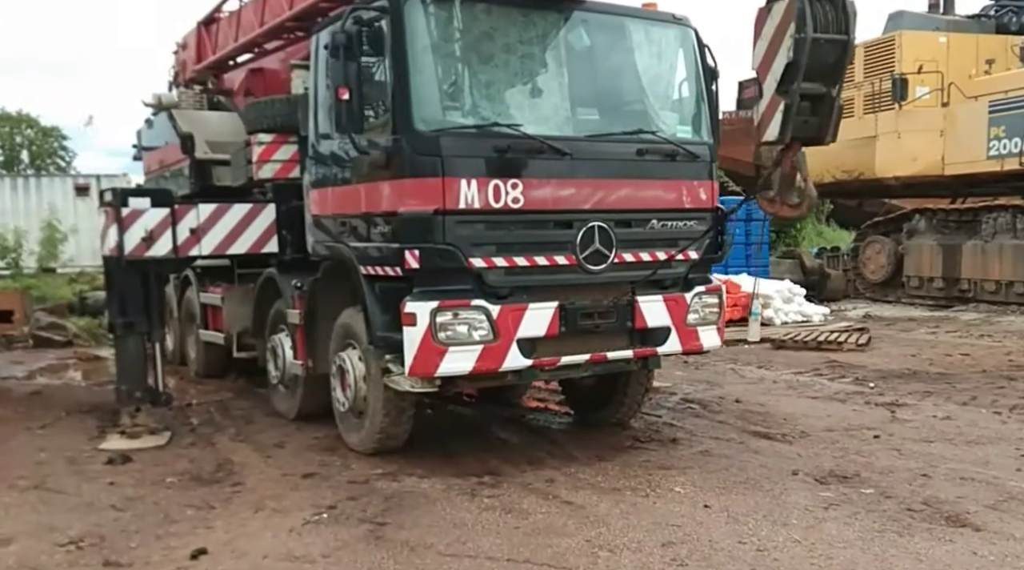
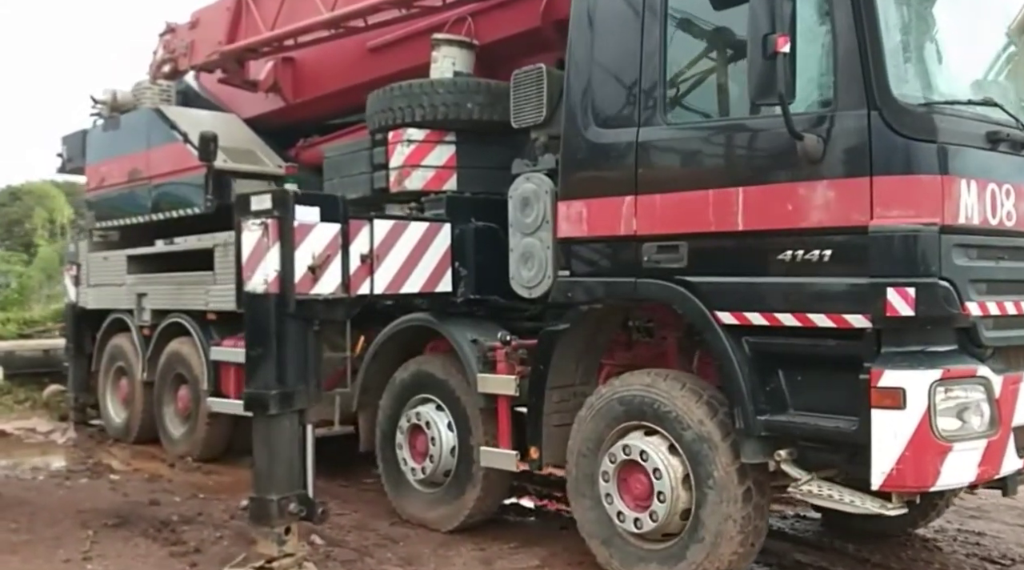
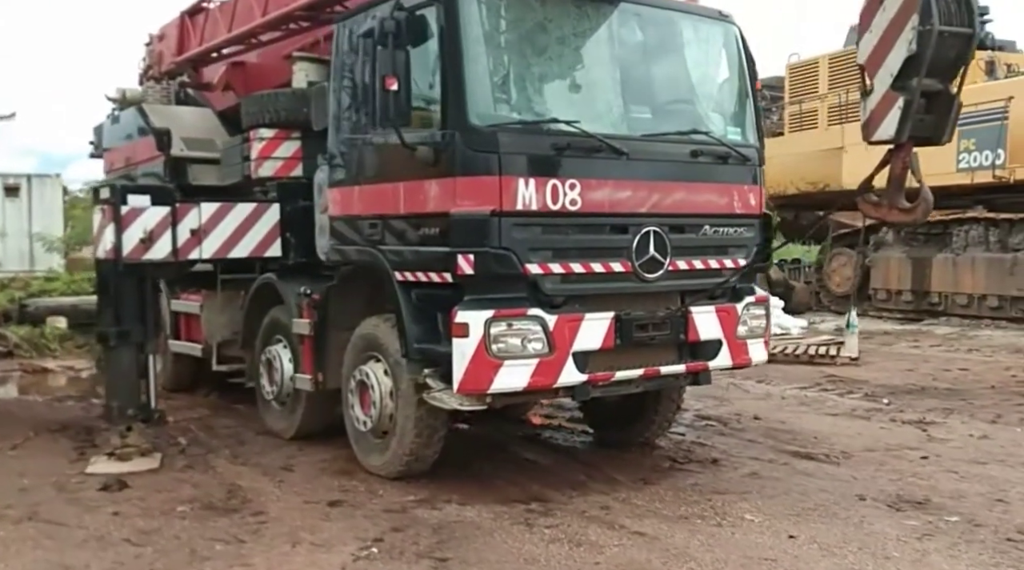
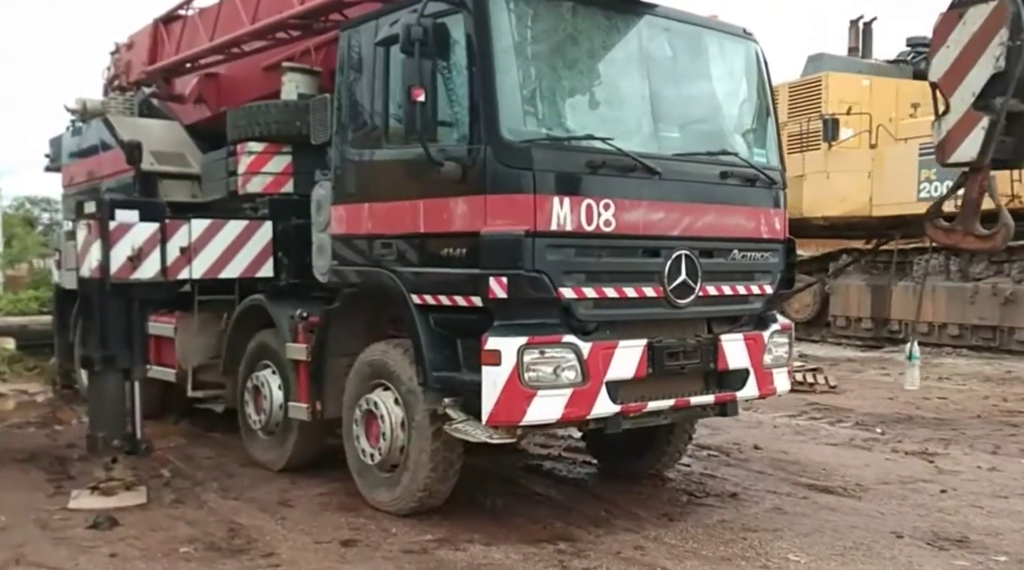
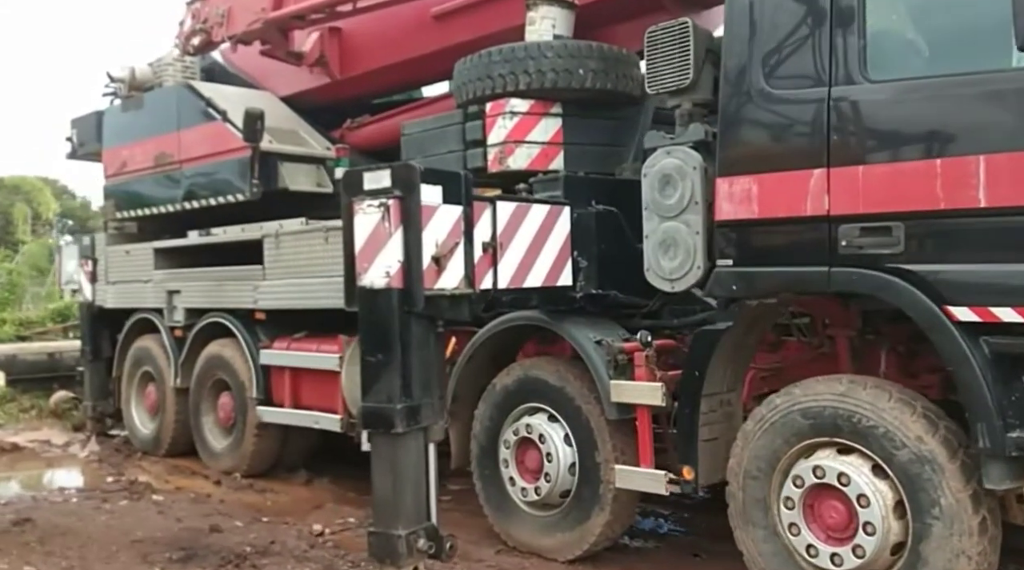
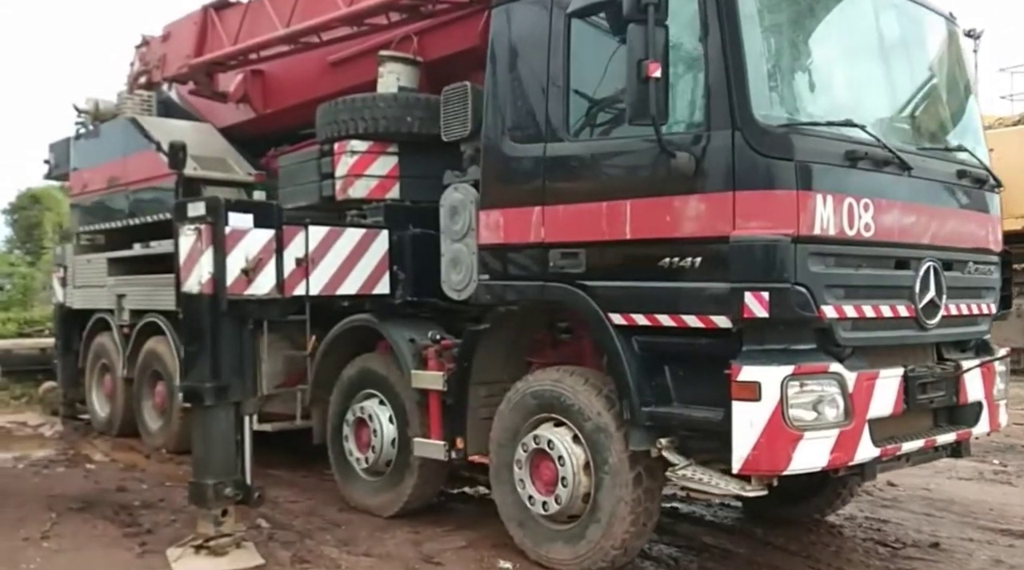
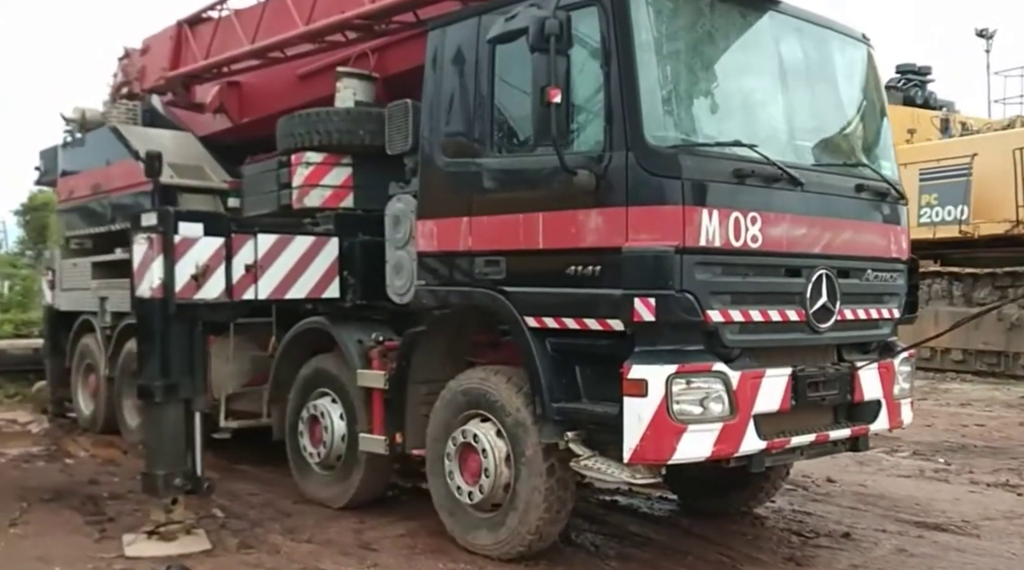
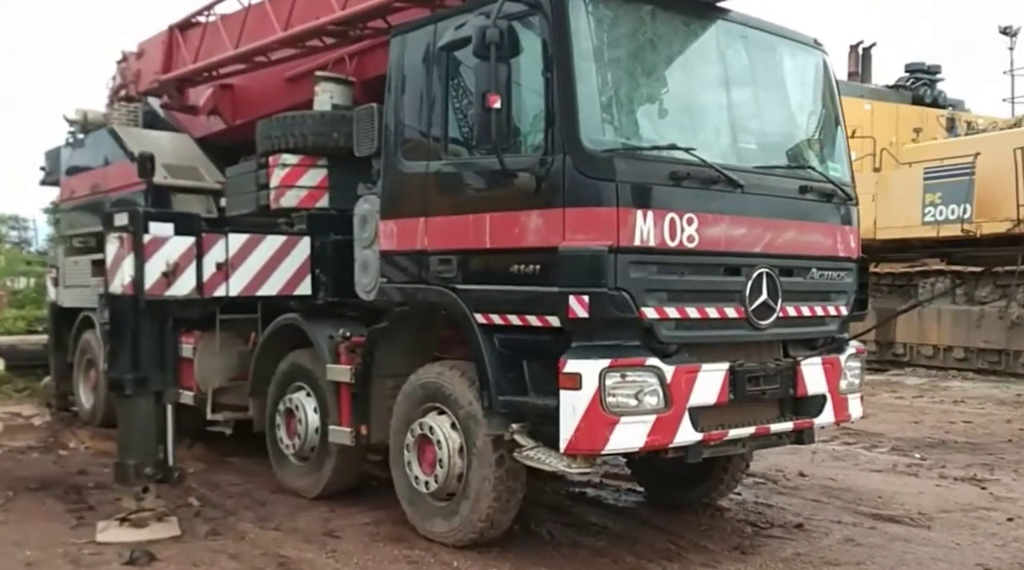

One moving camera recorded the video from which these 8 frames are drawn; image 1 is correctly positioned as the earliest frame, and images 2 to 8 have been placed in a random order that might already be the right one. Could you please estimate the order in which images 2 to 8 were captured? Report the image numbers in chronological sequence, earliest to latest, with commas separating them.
3, 4, 8, 7, 6, 2, 5
